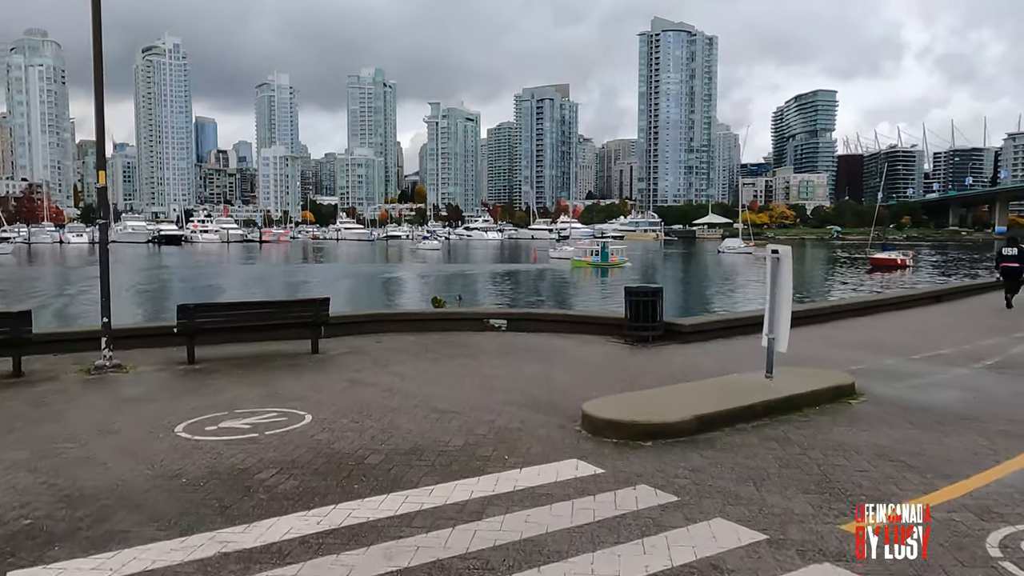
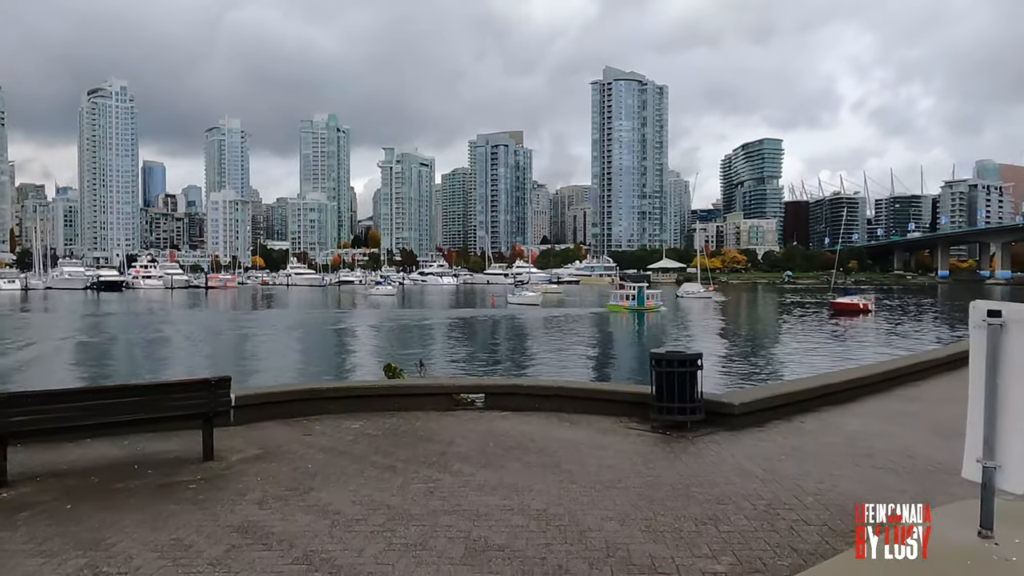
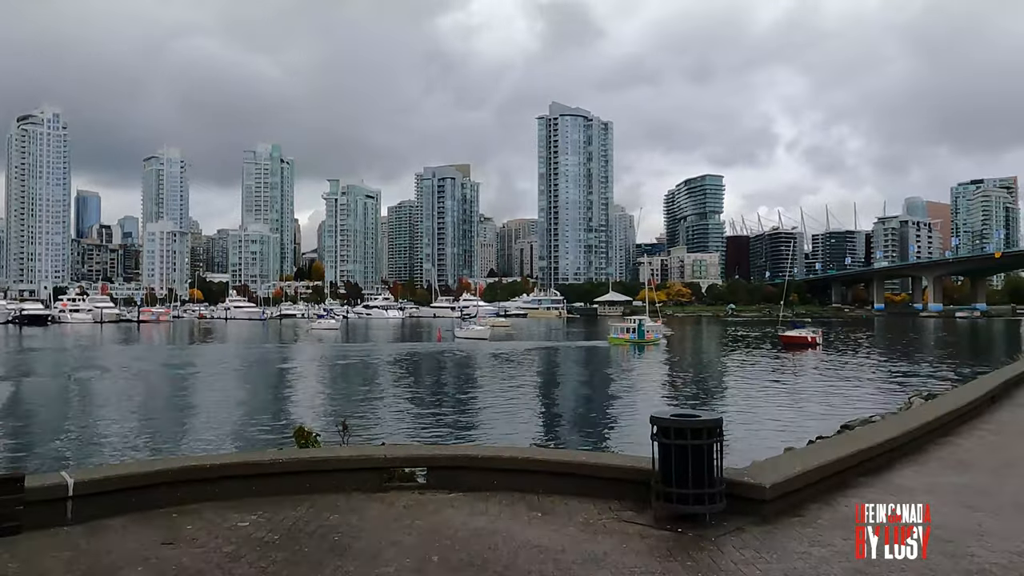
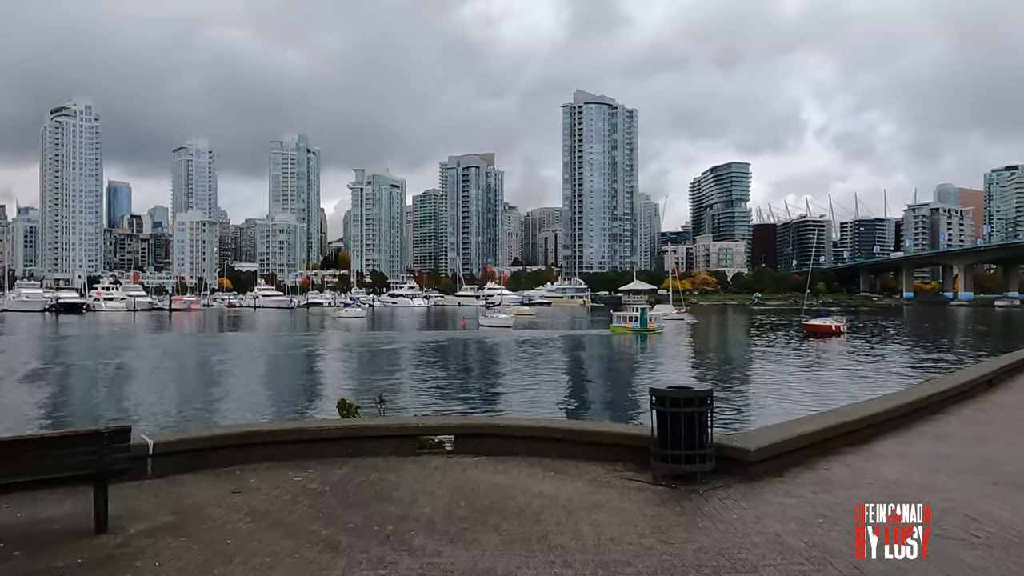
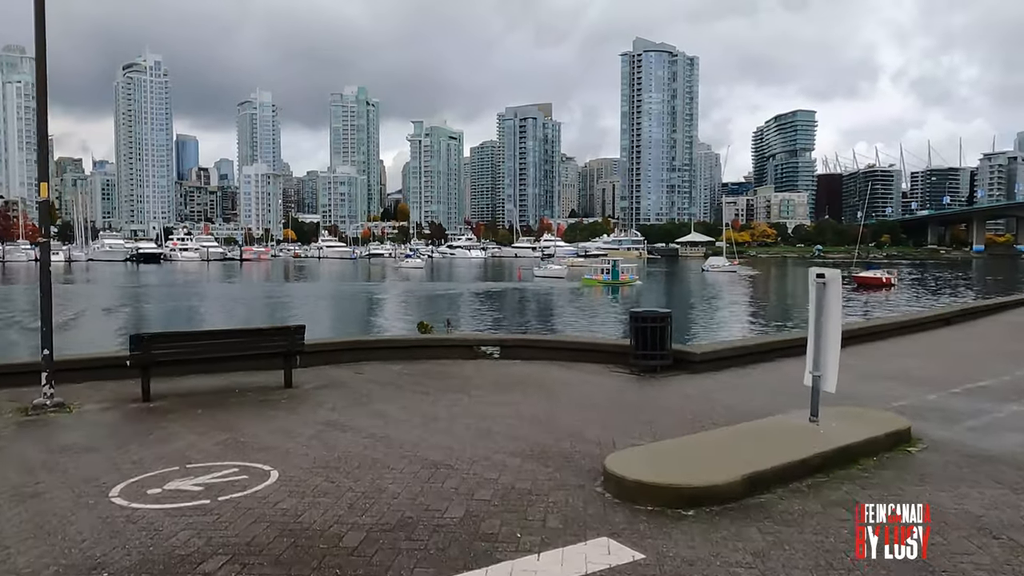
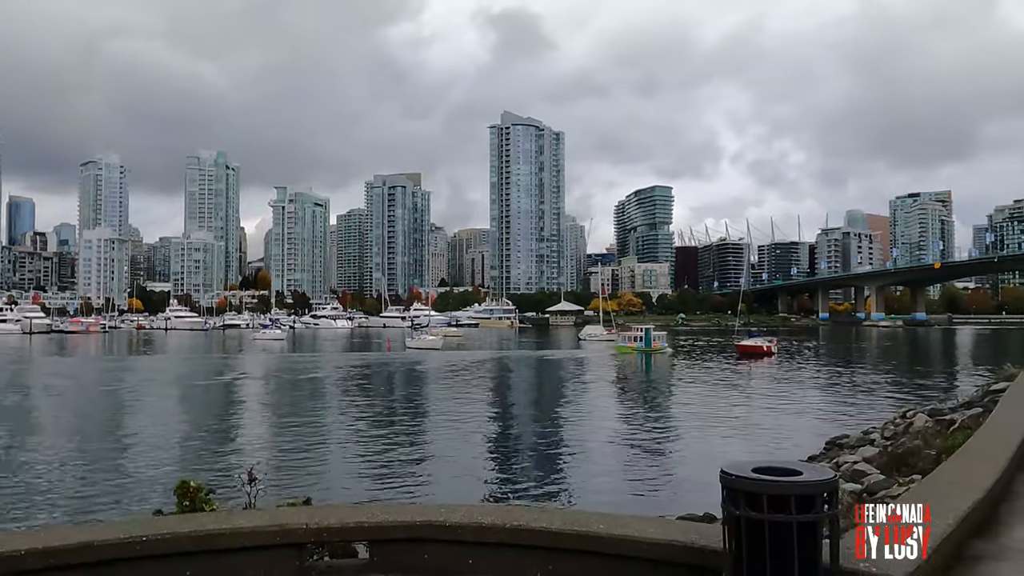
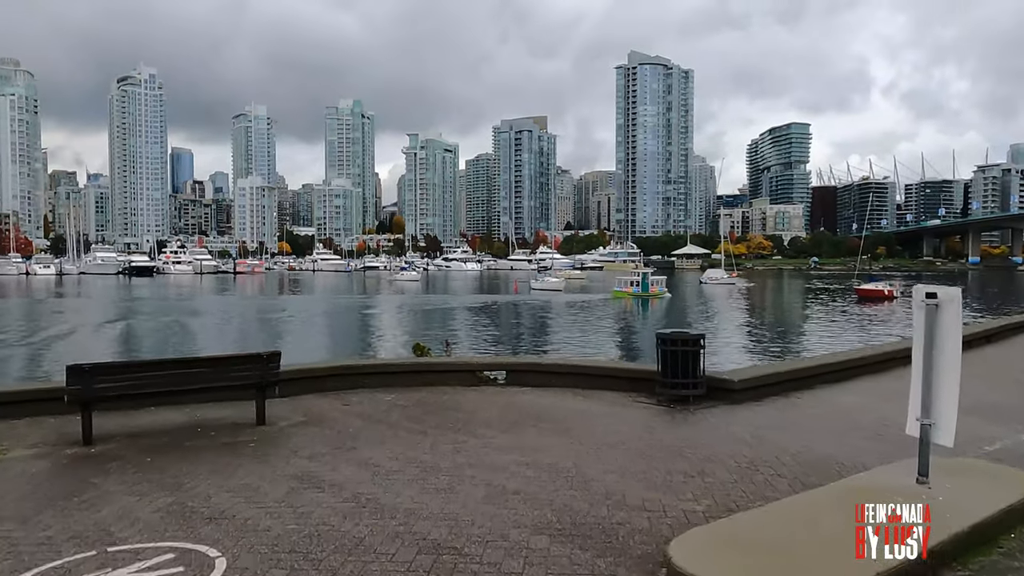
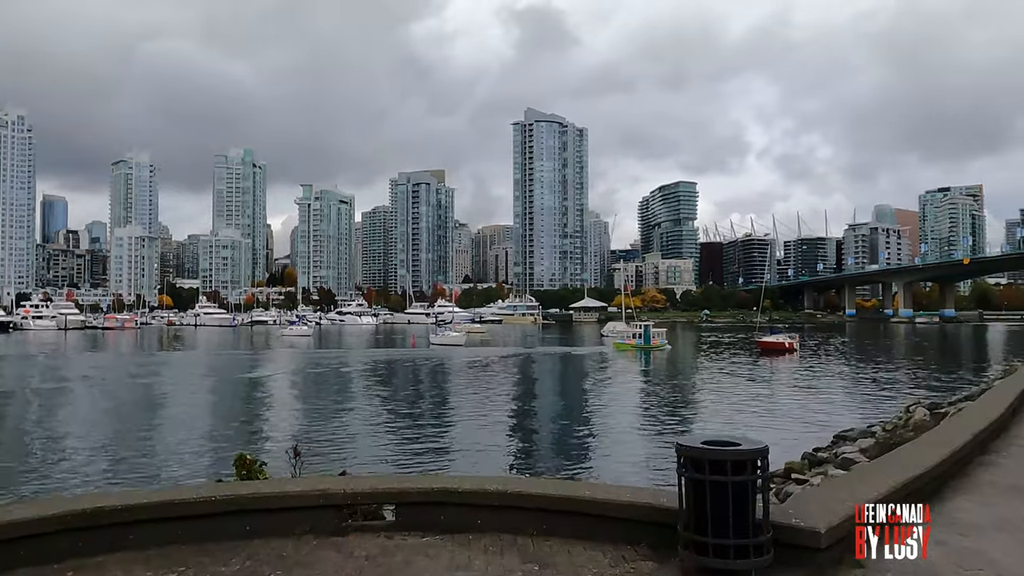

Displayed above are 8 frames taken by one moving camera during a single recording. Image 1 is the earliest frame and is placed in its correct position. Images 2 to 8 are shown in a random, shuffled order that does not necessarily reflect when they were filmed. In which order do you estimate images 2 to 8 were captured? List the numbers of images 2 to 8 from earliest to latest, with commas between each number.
5, 7, 2, 4, 3, 8, 6
